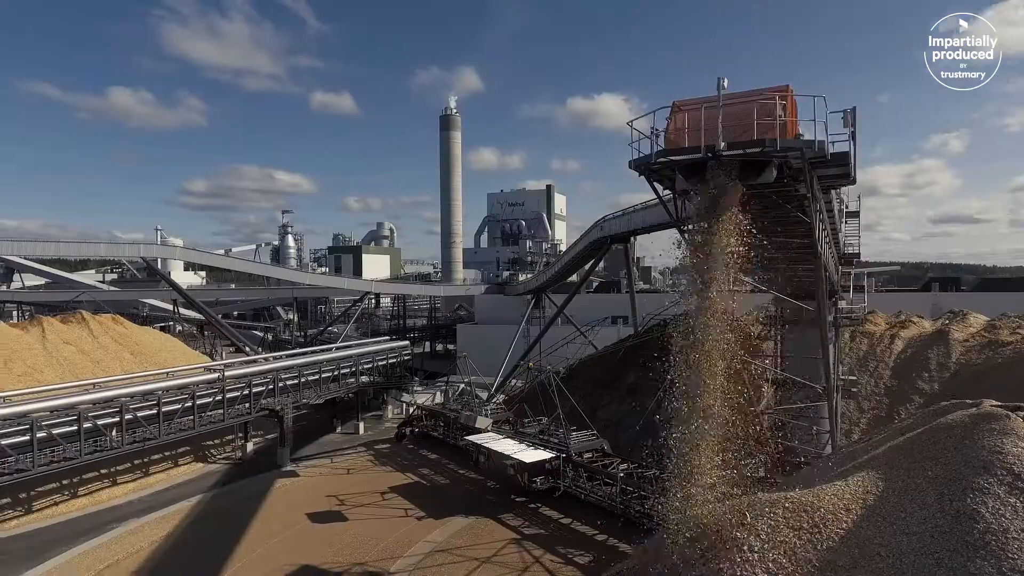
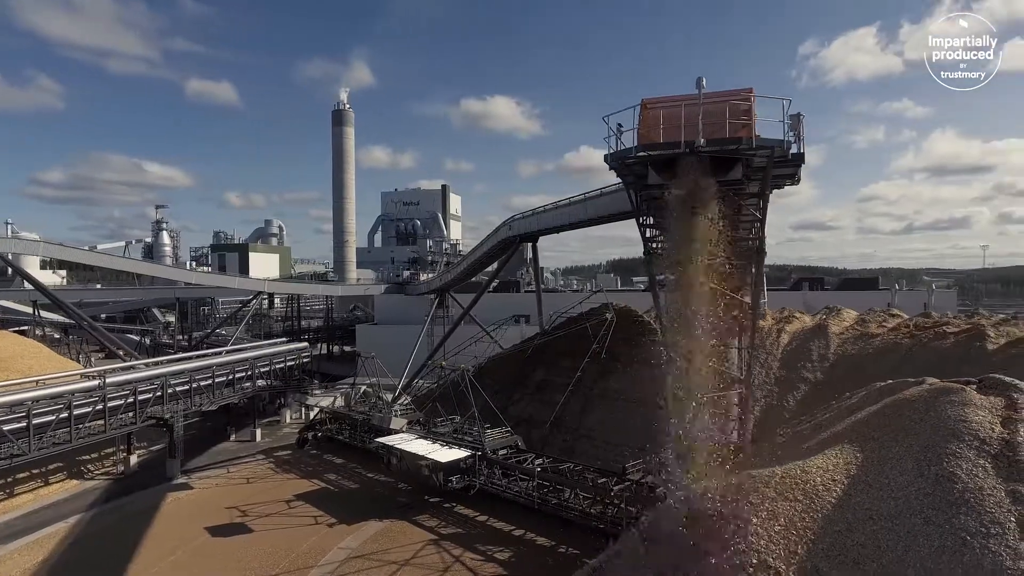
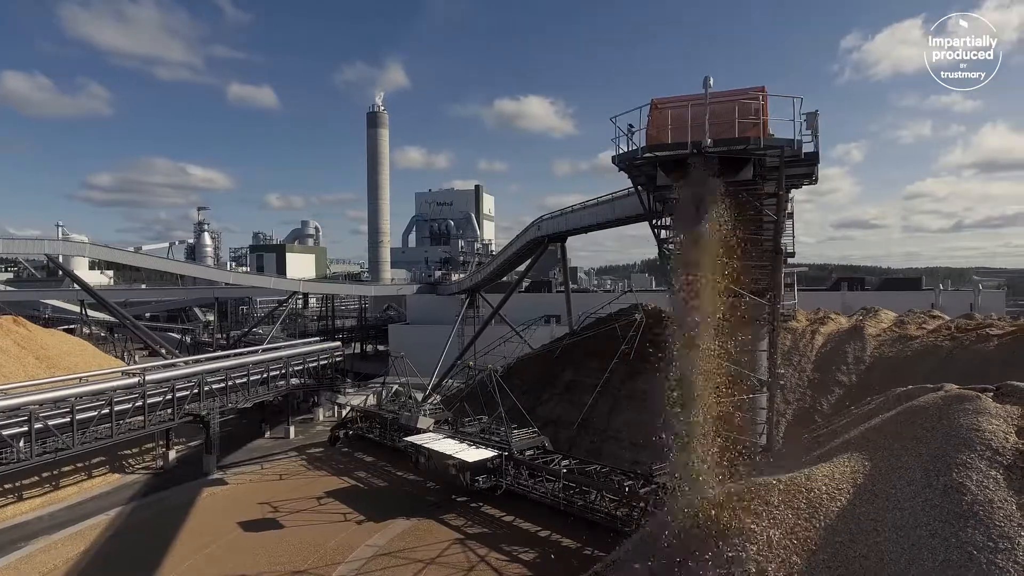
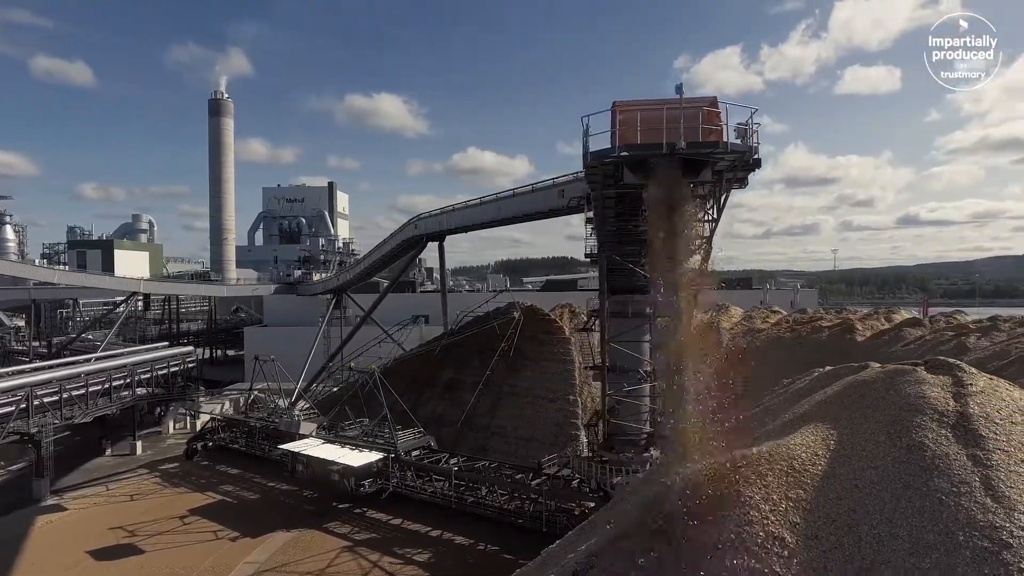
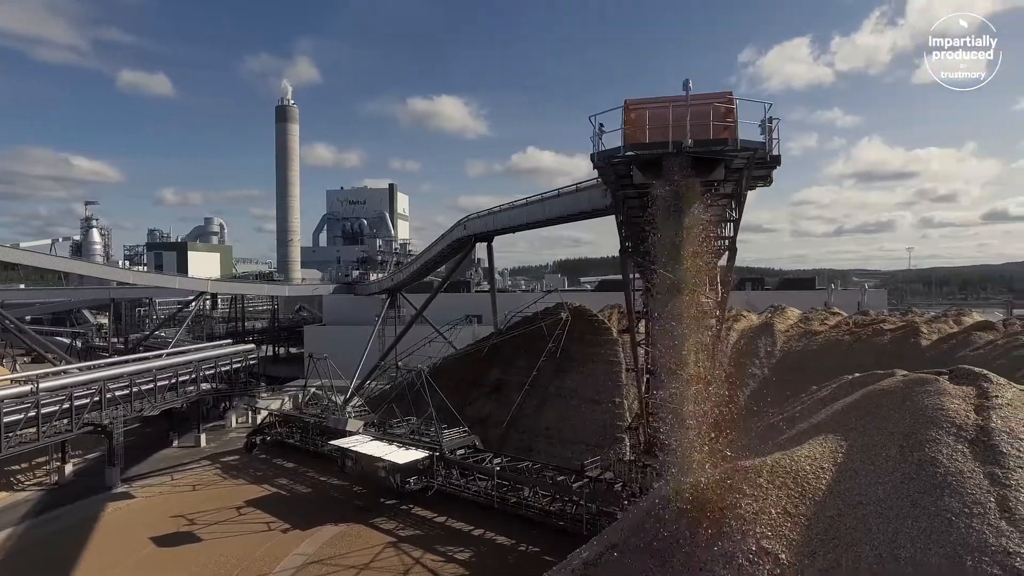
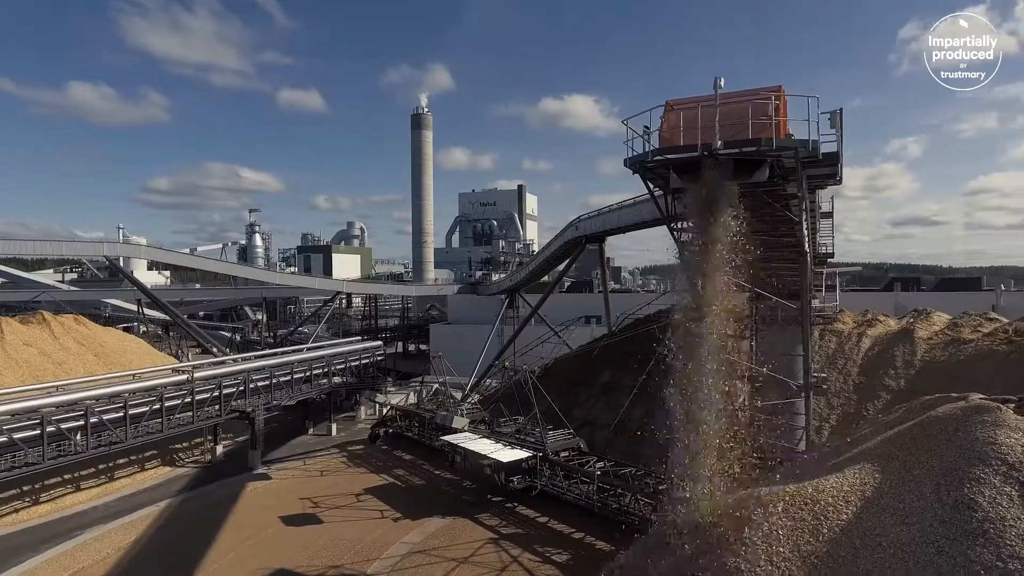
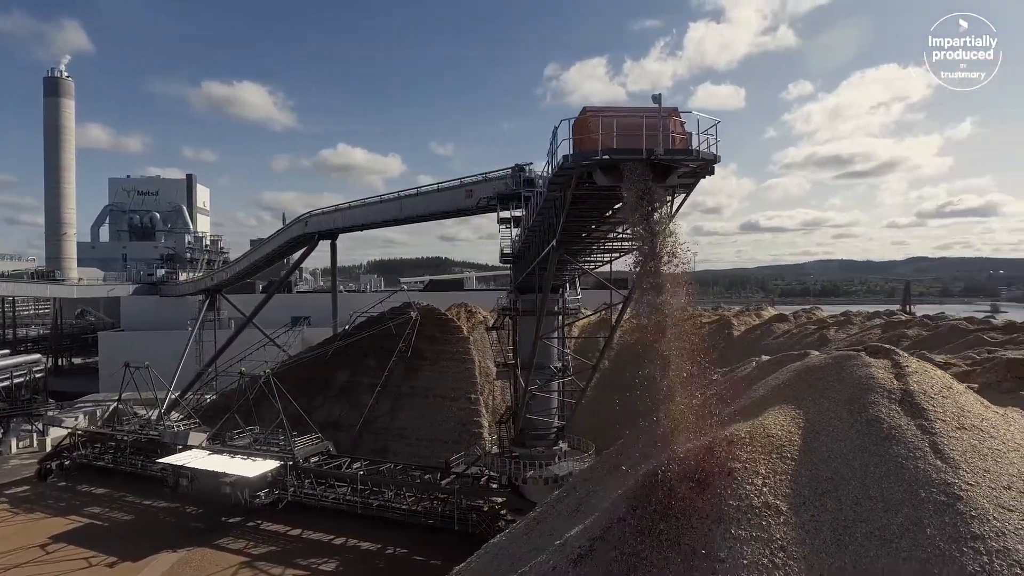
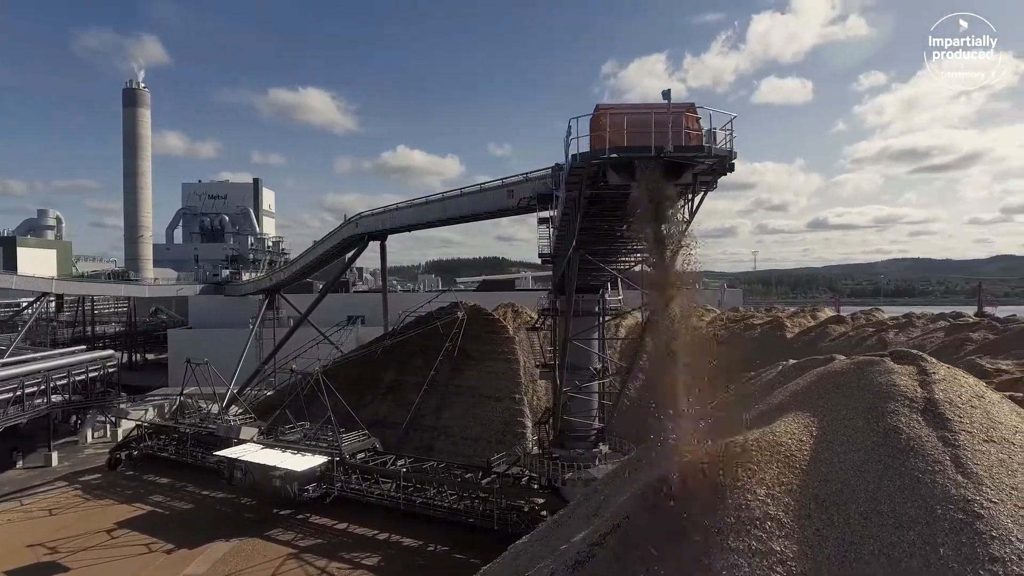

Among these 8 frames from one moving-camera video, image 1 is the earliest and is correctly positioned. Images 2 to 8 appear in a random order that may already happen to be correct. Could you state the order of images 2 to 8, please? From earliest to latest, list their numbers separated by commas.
6, 3, 2, 5, 4, 8, 7
